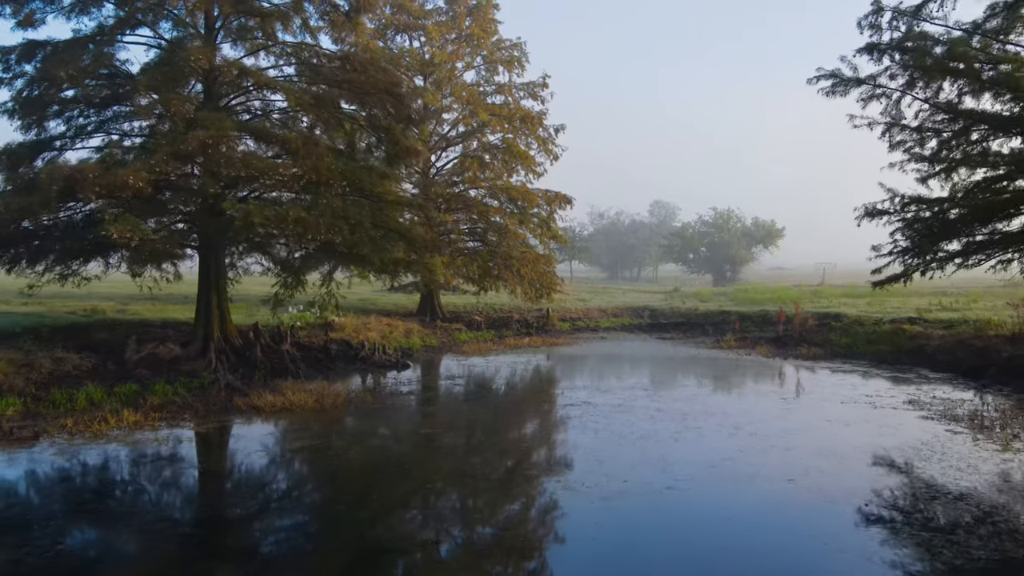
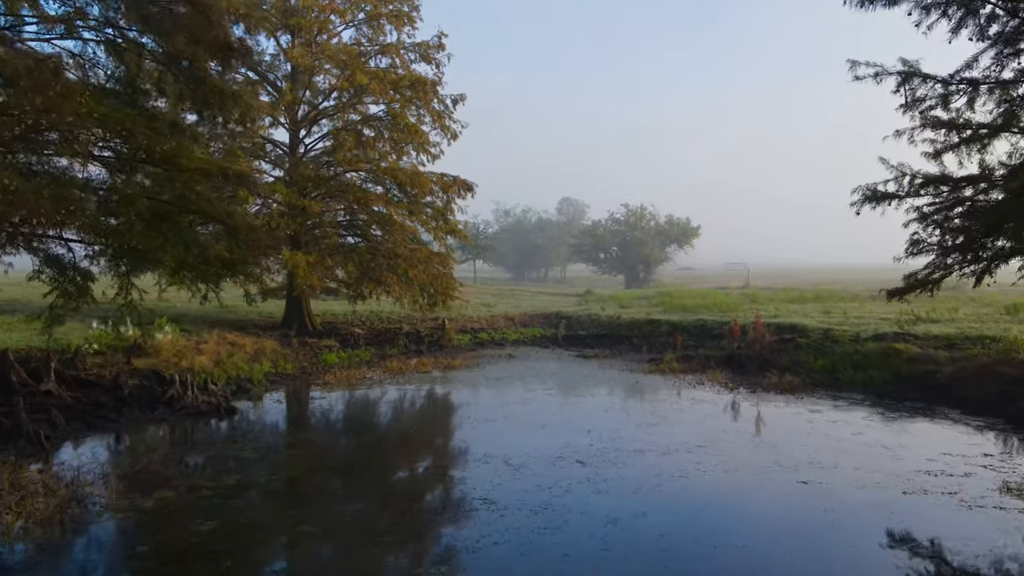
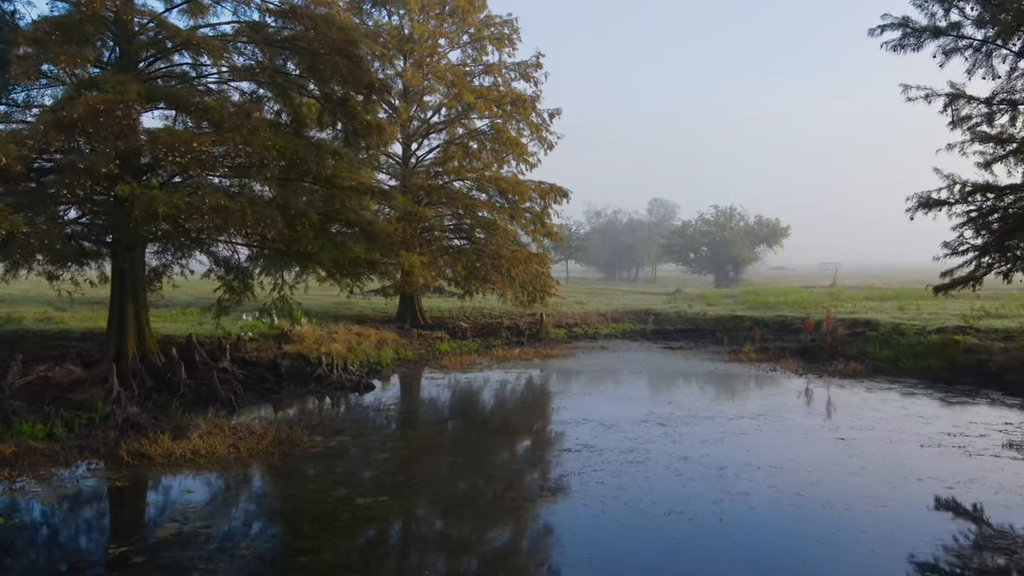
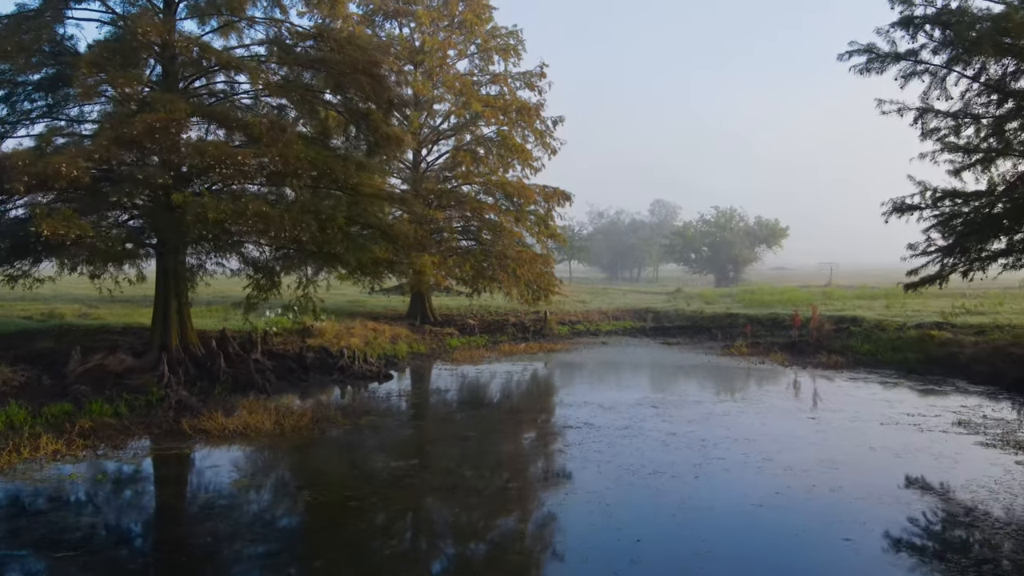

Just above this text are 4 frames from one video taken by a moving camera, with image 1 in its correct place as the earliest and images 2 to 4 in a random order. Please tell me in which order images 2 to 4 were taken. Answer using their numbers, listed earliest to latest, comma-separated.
4, 3, 2
